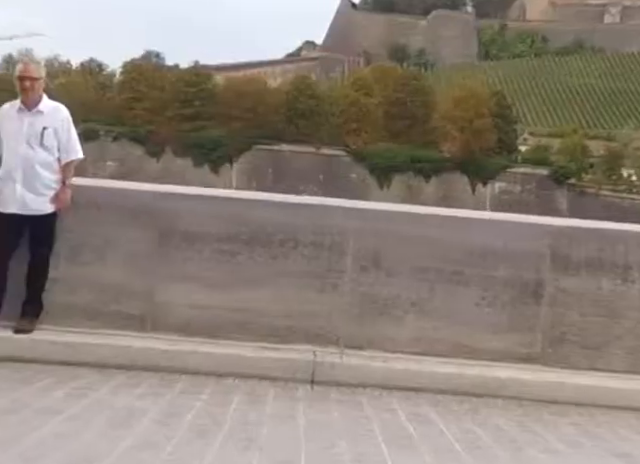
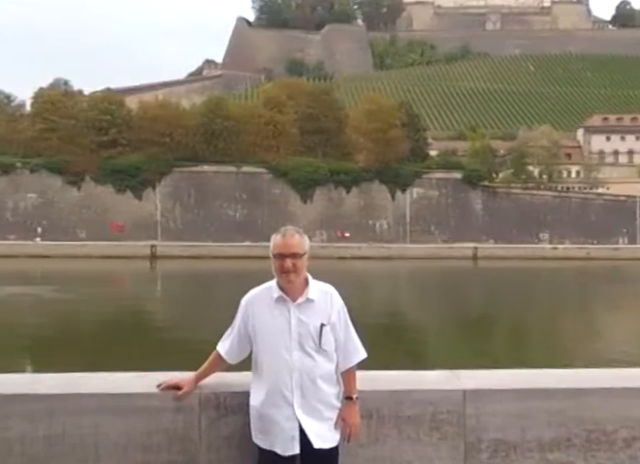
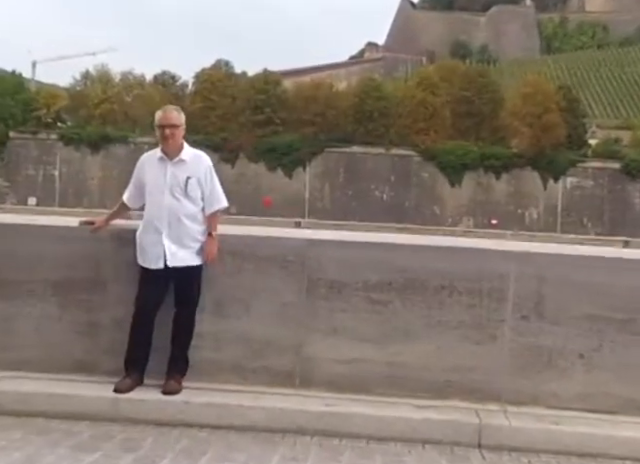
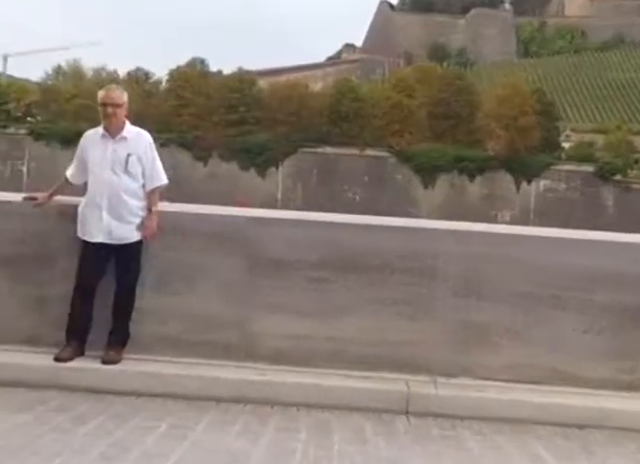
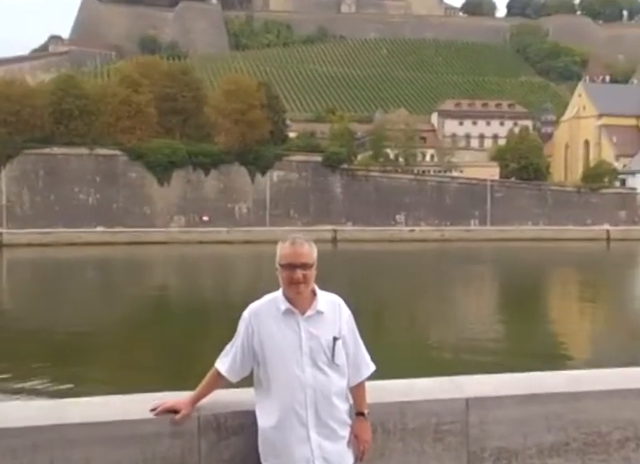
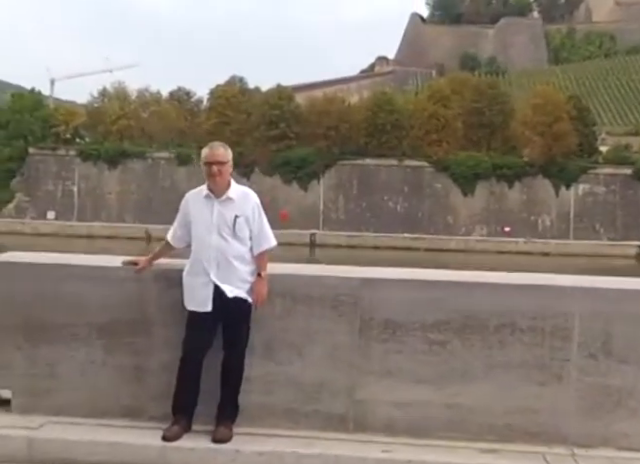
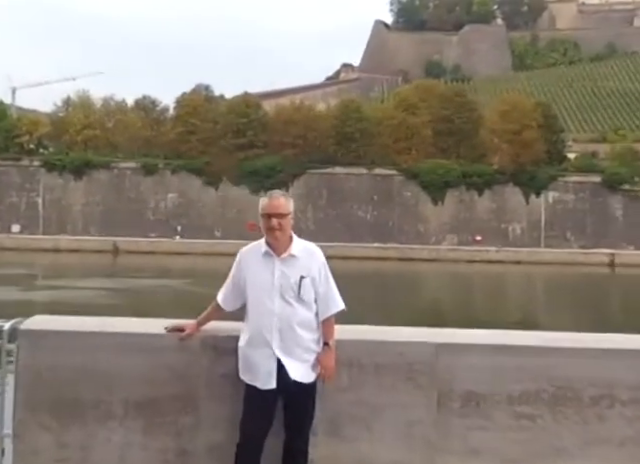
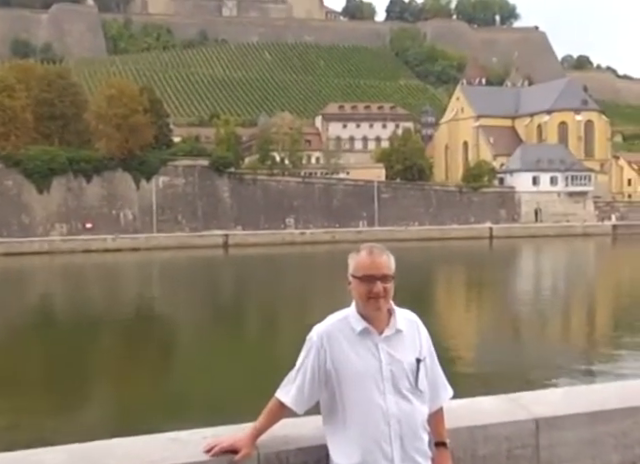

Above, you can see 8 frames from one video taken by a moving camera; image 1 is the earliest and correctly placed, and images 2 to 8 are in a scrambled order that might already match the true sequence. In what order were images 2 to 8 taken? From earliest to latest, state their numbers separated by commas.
4, 3, 6, 7, 2, 5, 8
